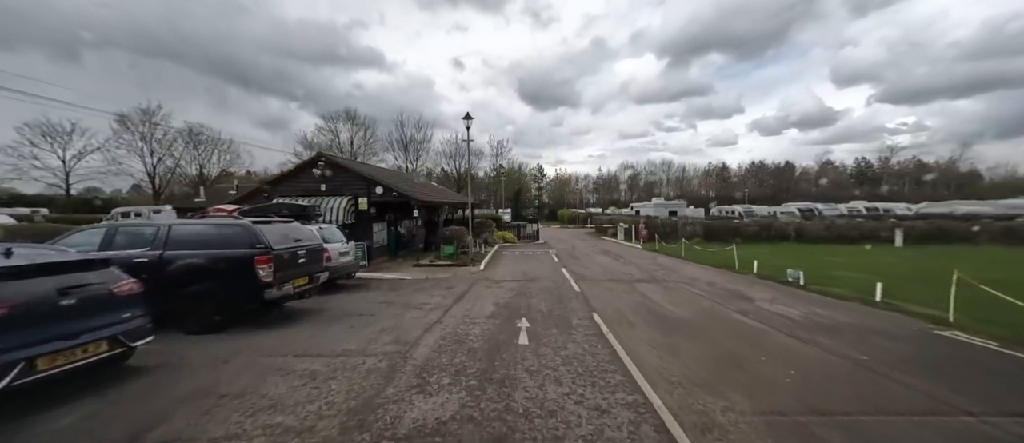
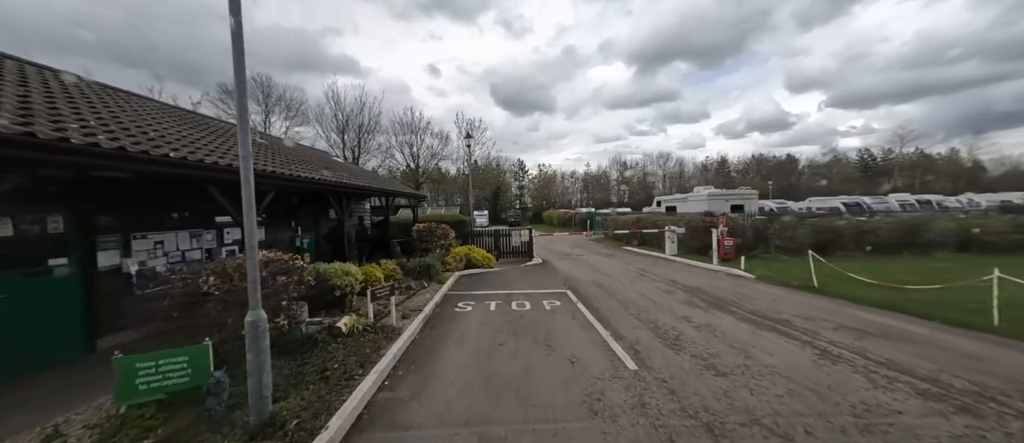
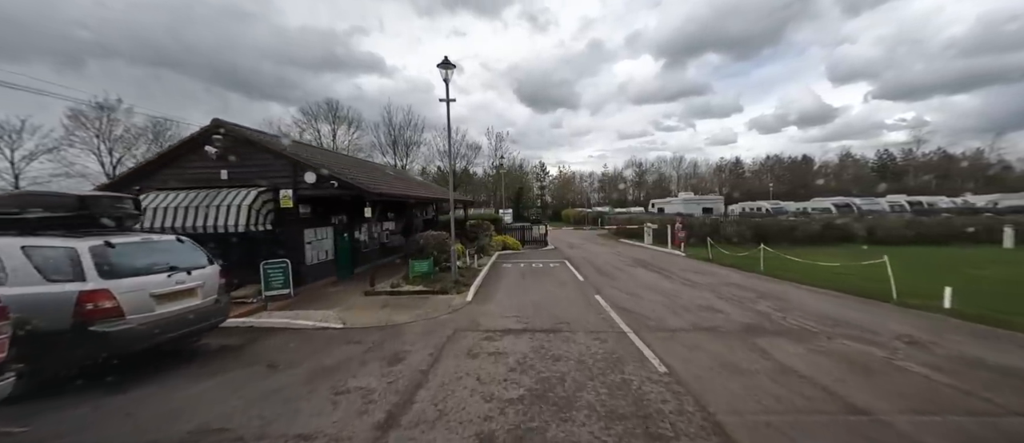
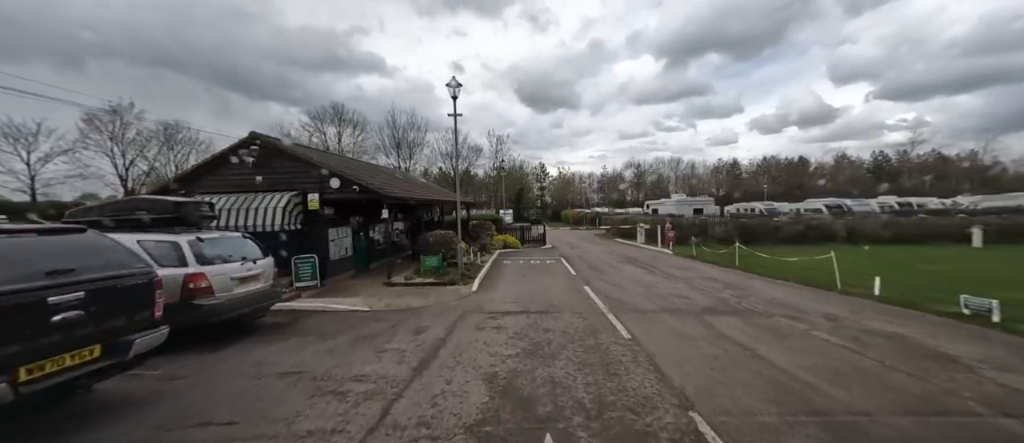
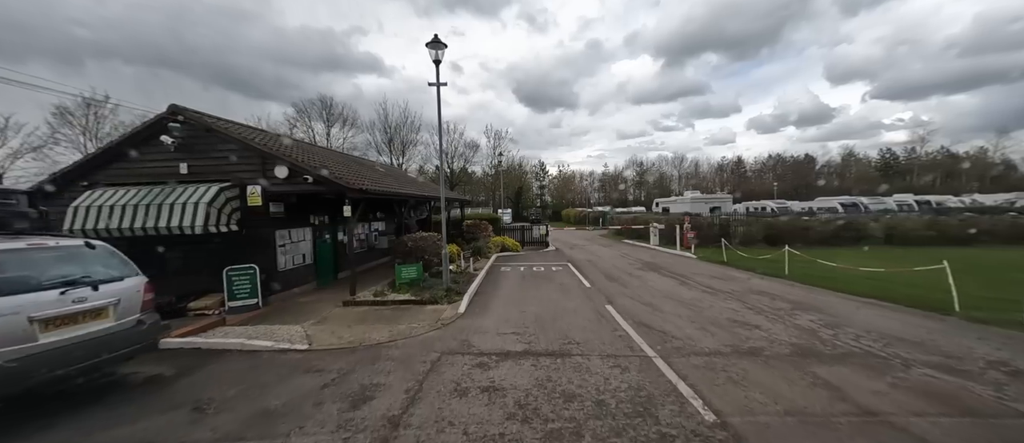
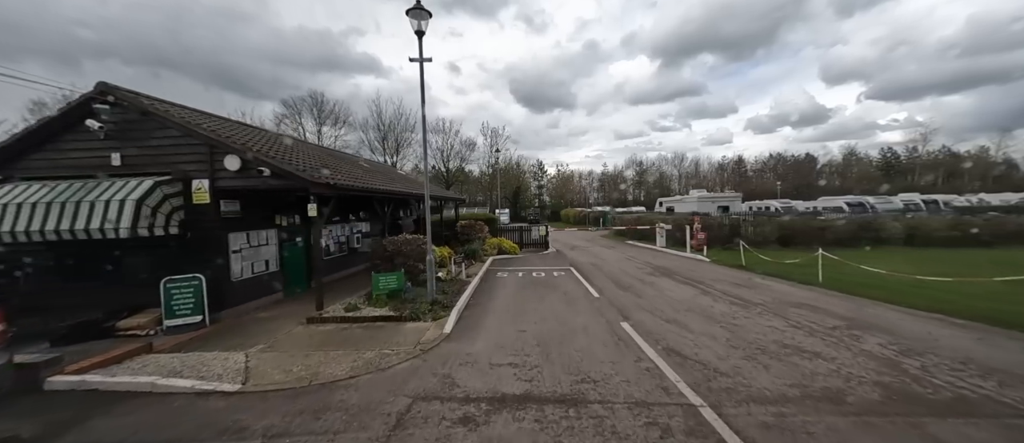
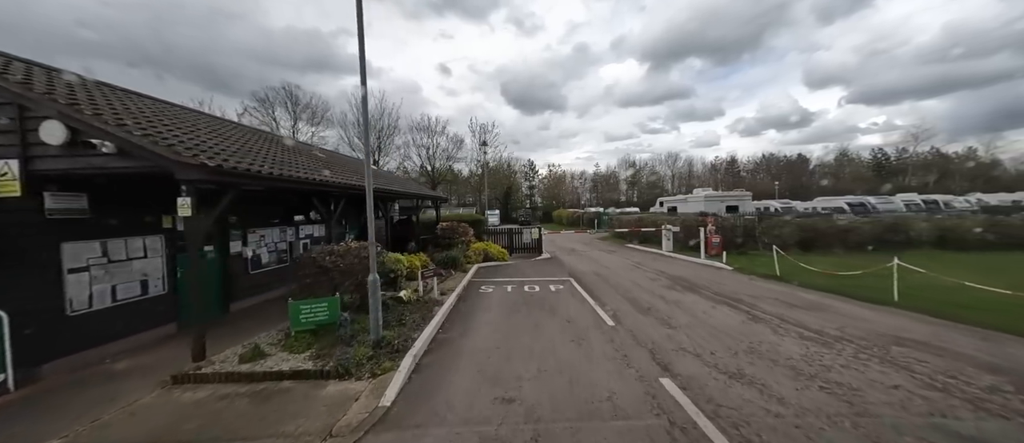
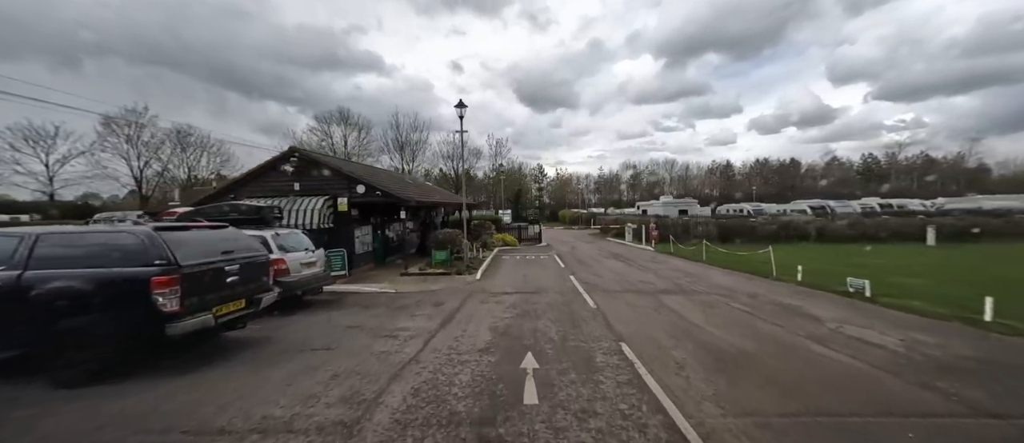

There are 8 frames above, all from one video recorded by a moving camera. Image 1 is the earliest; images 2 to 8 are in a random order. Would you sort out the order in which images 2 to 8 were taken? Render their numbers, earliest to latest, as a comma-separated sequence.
8, 4, 3, 5, 6, 7, 2
